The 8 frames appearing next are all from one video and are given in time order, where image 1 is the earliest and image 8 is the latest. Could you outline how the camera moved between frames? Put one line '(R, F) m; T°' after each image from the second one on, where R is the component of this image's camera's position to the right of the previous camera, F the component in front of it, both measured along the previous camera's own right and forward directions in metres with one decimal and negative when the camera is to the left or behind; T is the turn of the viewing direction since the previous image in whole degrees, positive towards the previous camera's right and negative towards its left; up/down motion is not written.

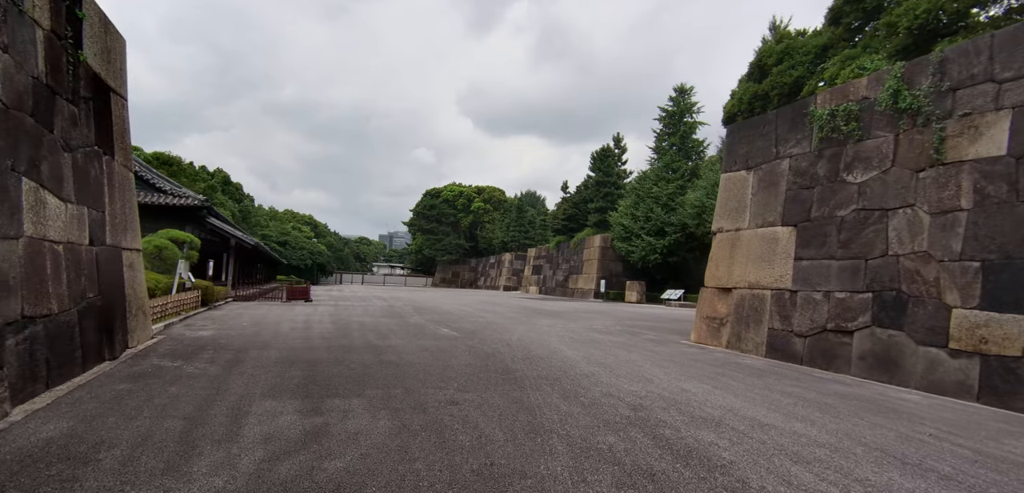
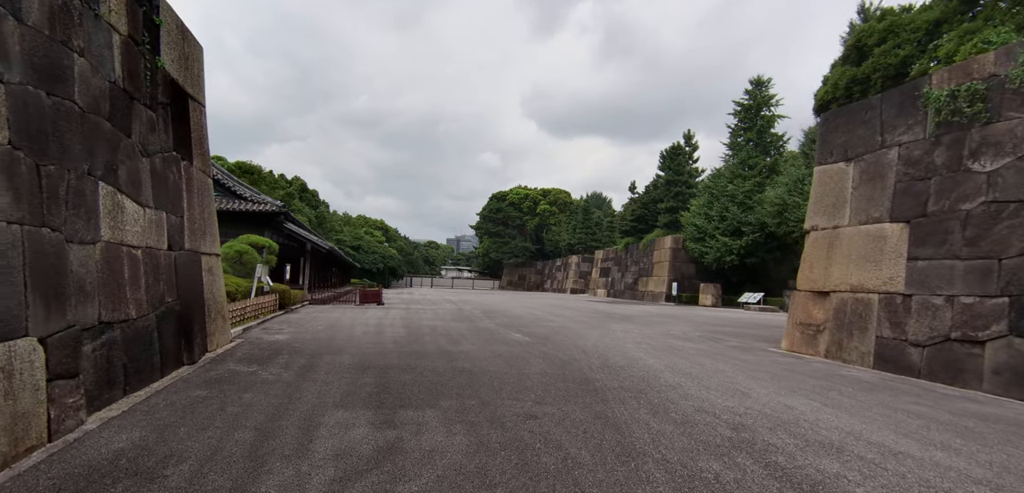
(-0.2, +0.5) m; -7°
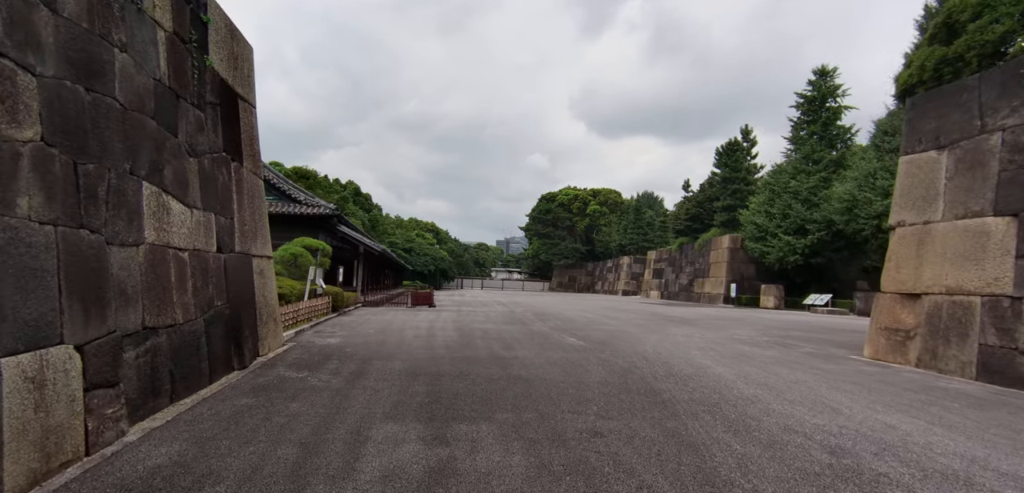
(-0.1, +0.5) m; -5°
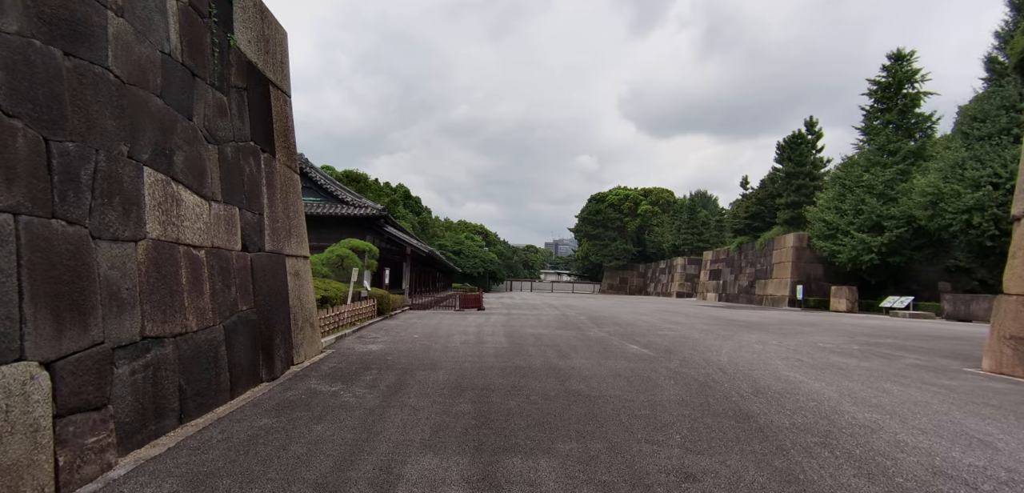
(-0.1, +0.9) m; -5°
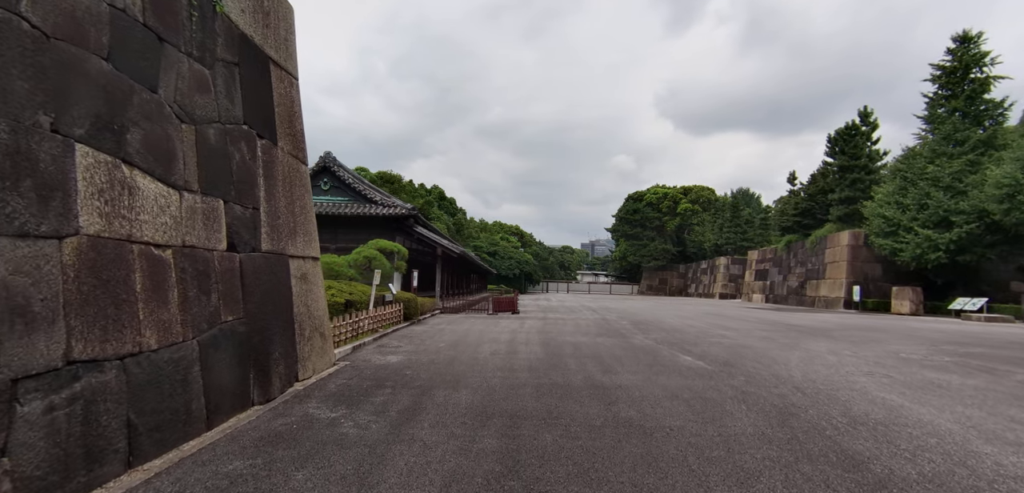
(0.0, +1.1) m; -4°
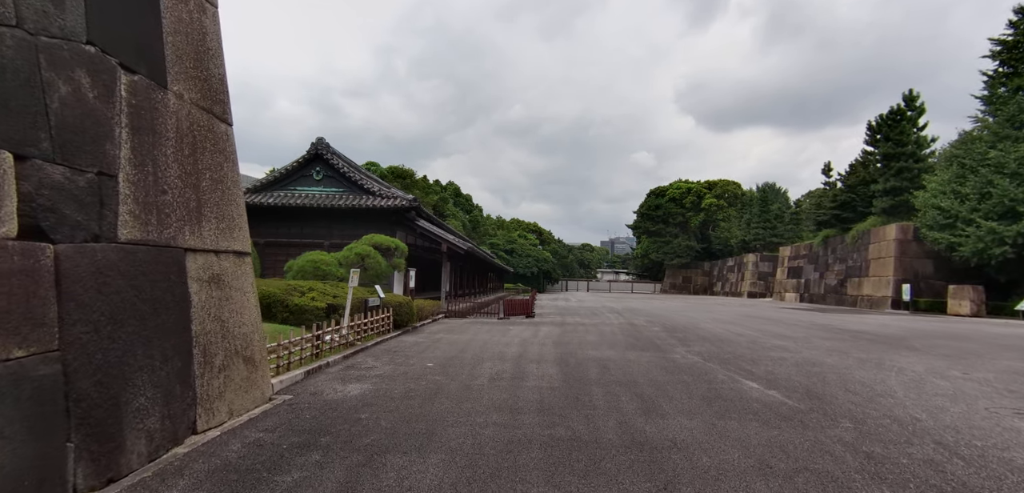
(+0.2, +2.1) m; -2°
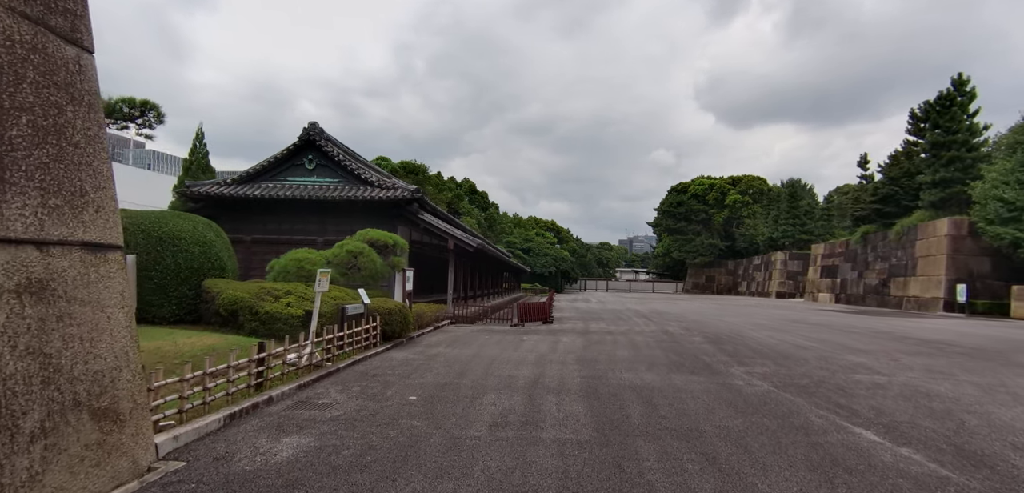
(+0.1, +2.0) m; -2°
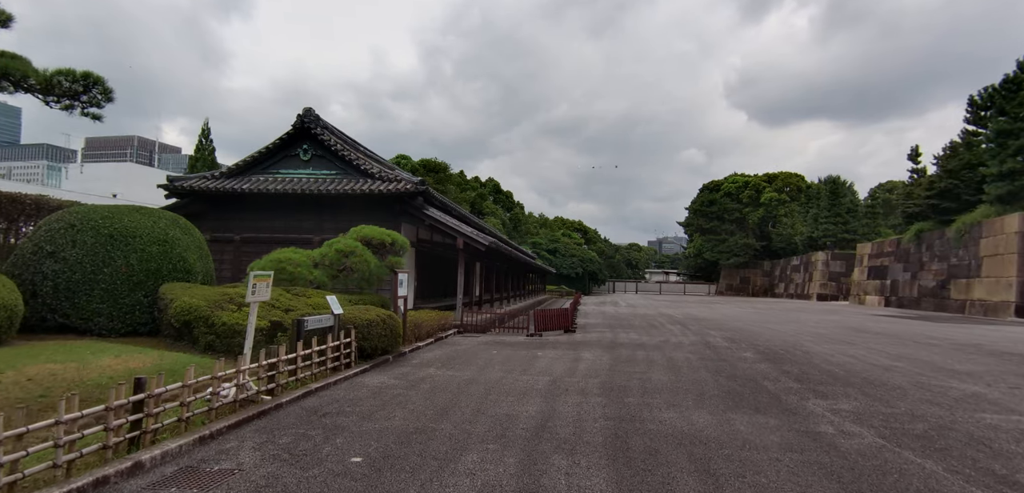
(+0.3, +1.8) m; -3°
